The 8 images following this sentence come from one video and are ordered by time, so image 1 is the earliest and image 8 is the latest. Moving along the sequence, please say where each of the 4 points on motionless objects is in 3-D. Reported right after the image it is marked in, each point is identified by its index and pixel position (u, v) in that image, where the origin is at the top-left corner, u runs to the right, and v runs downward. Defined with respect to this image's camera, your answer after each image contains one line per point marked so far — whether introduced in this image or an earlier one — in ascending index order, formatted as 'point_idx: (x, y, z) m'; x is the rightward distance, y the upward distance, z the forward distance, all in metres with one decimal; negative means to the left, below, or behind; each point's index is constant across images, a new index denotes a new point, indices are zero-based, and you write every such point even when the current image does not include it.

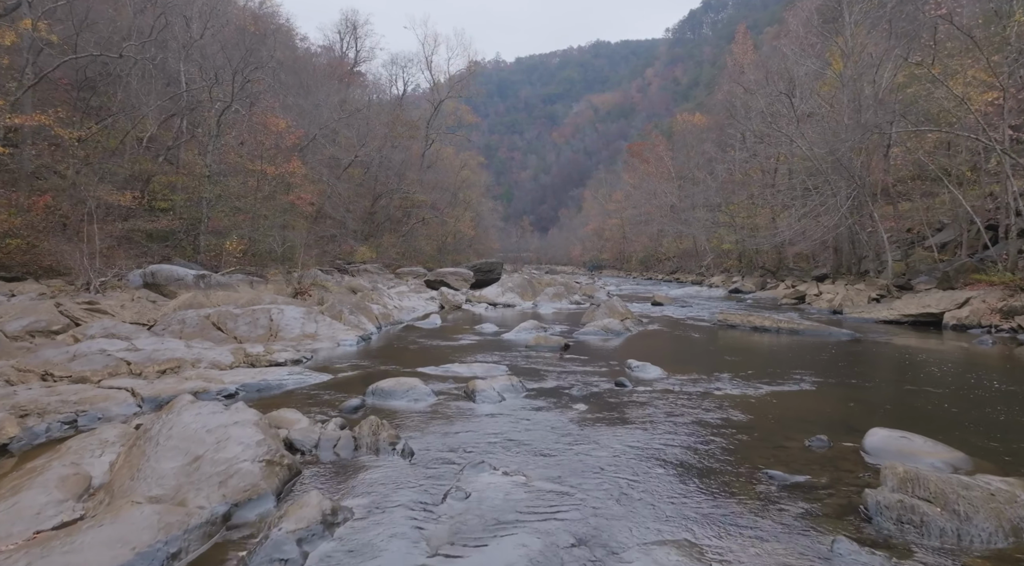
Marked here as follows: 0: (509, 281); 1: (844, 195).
0: (-0.1, 0.0, +18.7) m
1: (+8.1, +2.1, +18.3) m
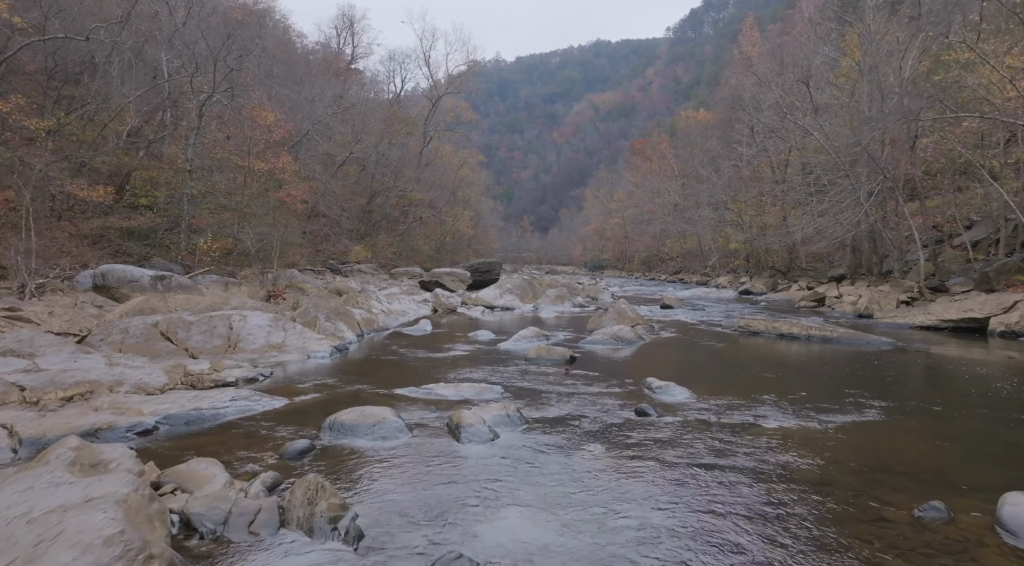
0: (-0.1, 0.0, +17.5) m
1: (+8.0, +2.1, +17.1) m
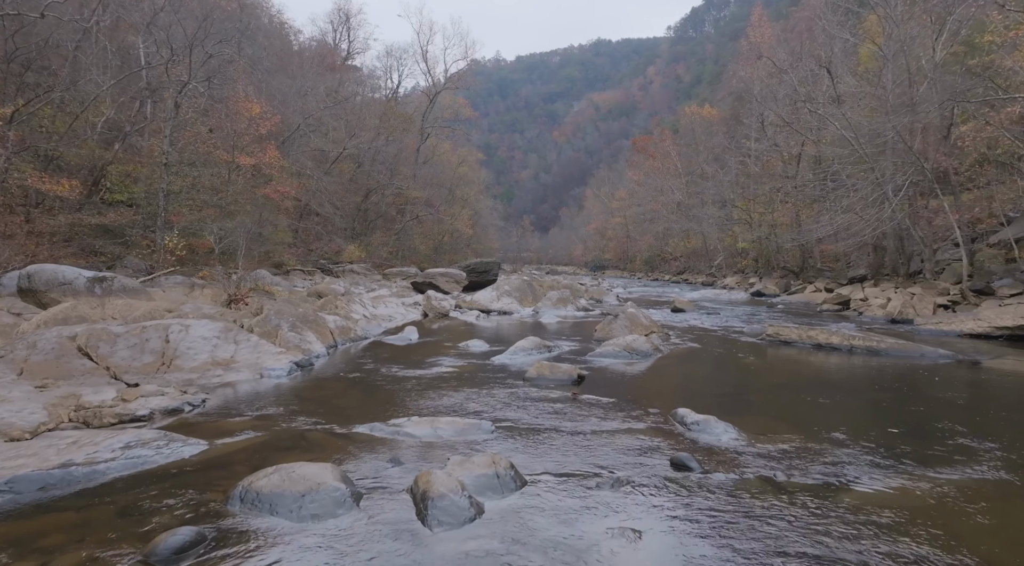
0: (-0.1, 0.0, +16.2) m
1: (+8.0, +2.0, +15.8) m
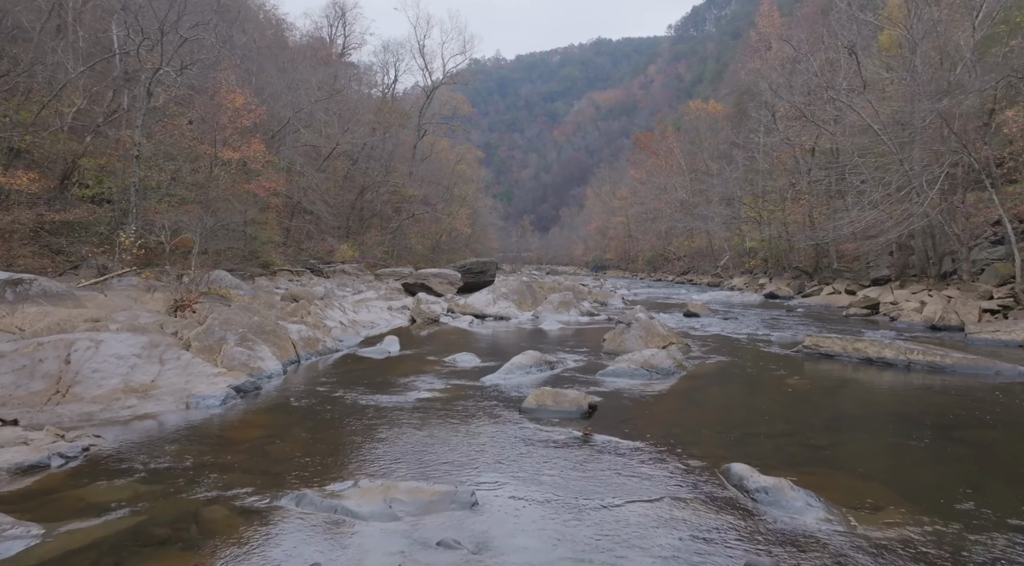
0: (-0.2, -0.1, +14.9) m
1: (+8.0, +2.0, +14.5) m
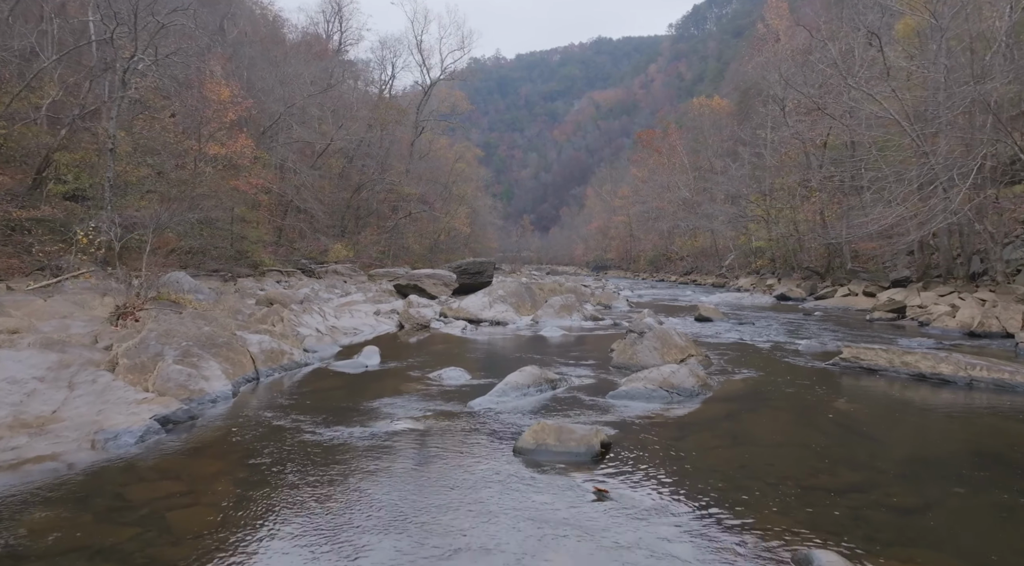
0: (-0.2, -0.1, +13.9) m
1: (+7.9, +2.0, +13.5) m
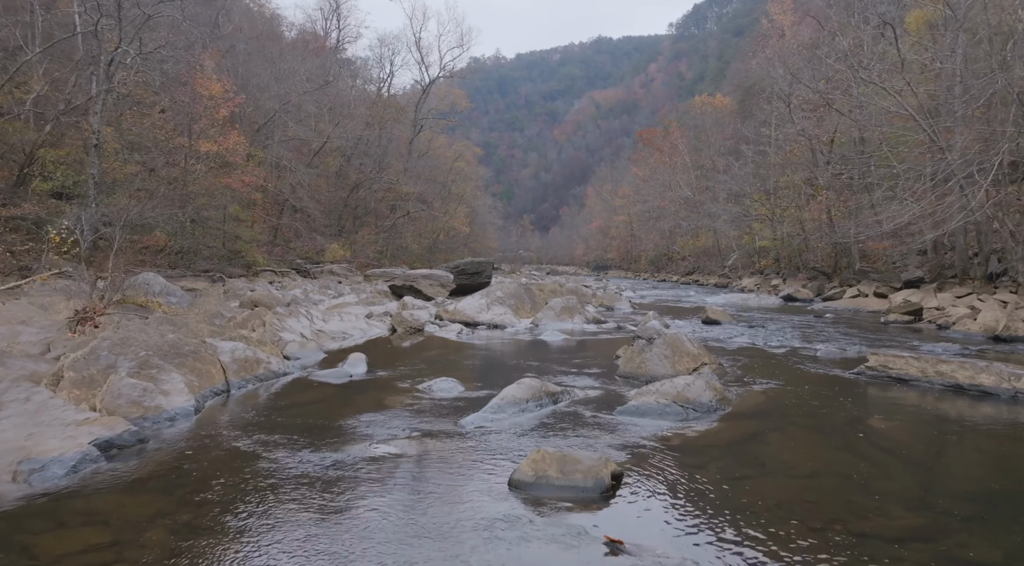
0: (-0.2, -0.1, +13.3) m
1: (+7.9, +1.9, +12.9) m
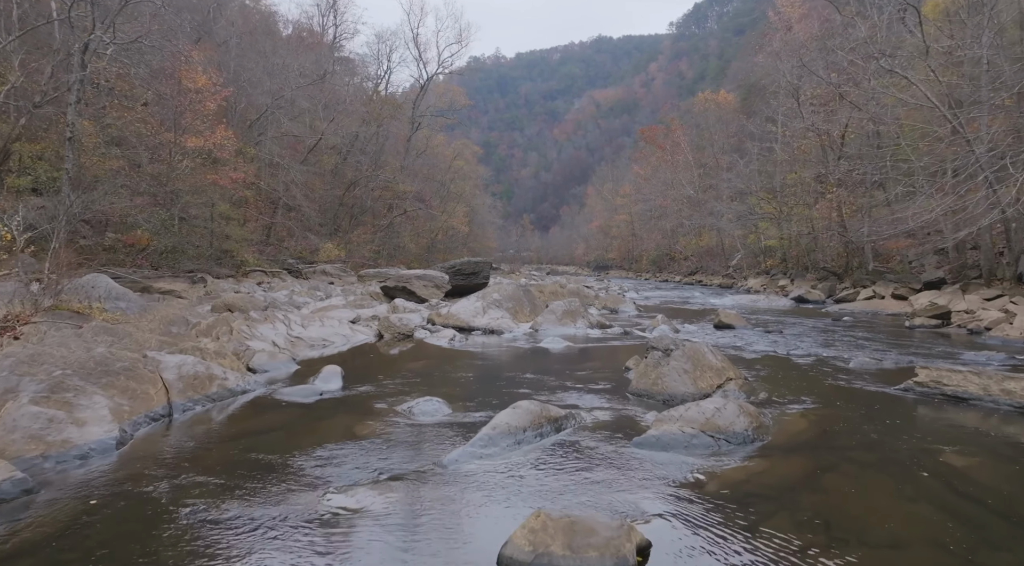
0: (-0.3, -0.1, +12.4) m
1: (+7.9, +1.9, +12.1) m
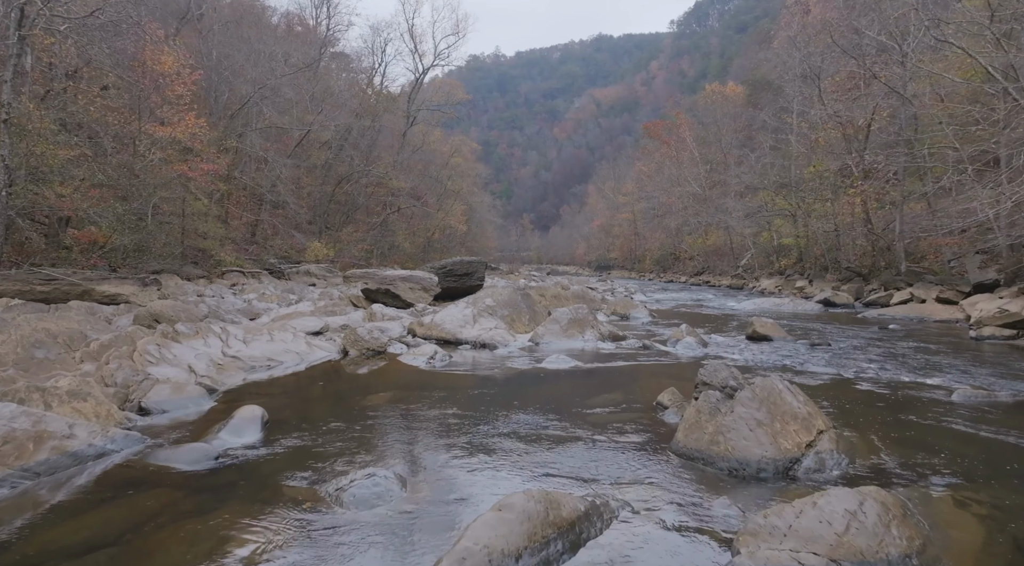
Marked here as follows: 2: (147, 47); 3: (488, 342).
0: (-0.3, -0.2, +10.7) m
1: (+7.8, +1.9, +10.3) m
2: (-8.9, +5.7, +18.5) m
3: (-0.3, -0.7, +9.5) m
